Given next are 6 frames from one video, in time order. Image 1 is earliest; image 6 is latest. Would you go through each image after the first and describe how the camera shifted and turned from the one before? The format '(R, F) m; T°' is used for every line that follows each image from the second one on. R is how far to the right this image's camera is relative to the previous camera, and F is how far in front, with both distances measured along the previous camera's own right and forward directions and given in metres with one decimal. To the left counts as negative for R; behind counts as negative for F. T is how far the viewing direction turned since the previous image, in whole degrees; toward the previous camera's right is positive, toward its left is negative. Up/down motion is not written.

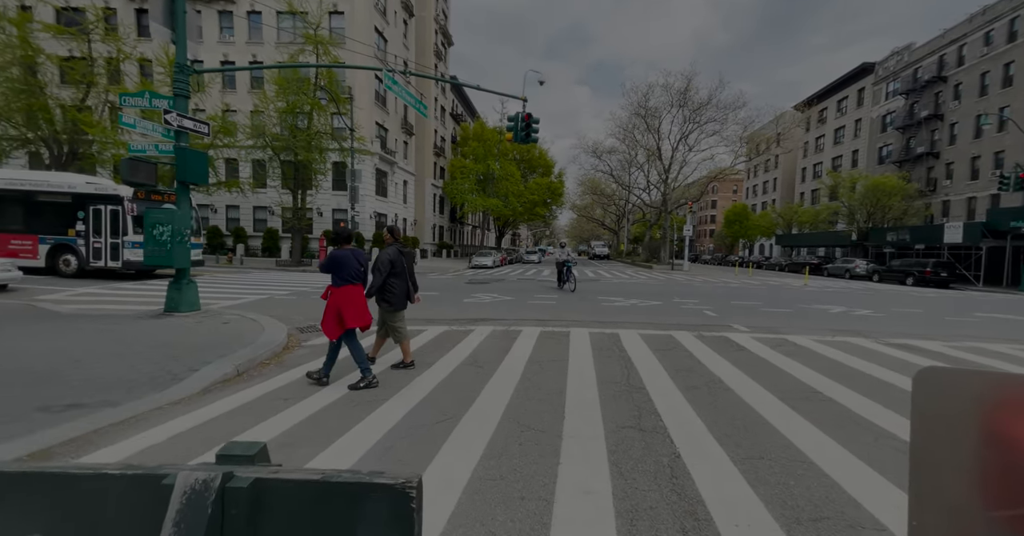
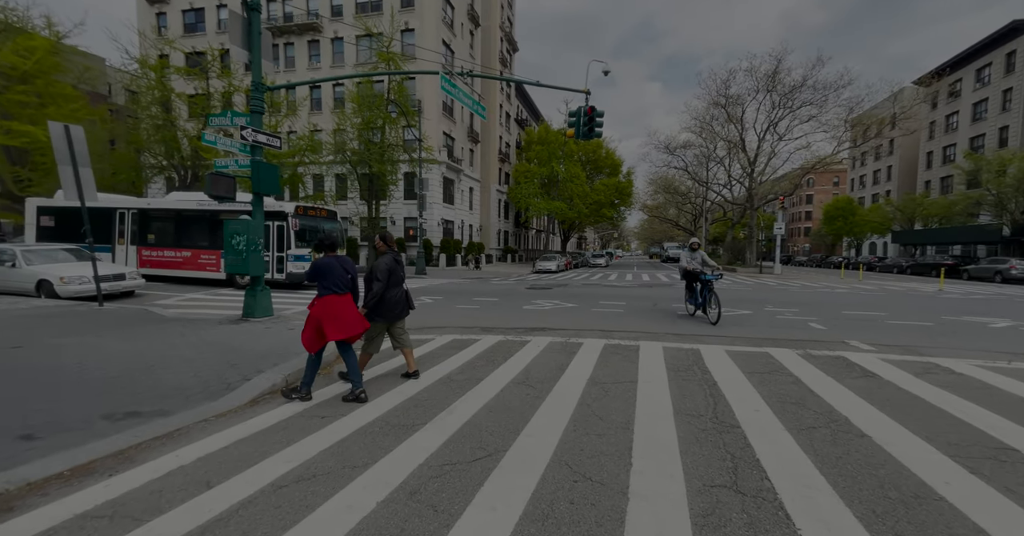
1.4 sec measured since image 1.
(+0.1, +0.7) m; -9°
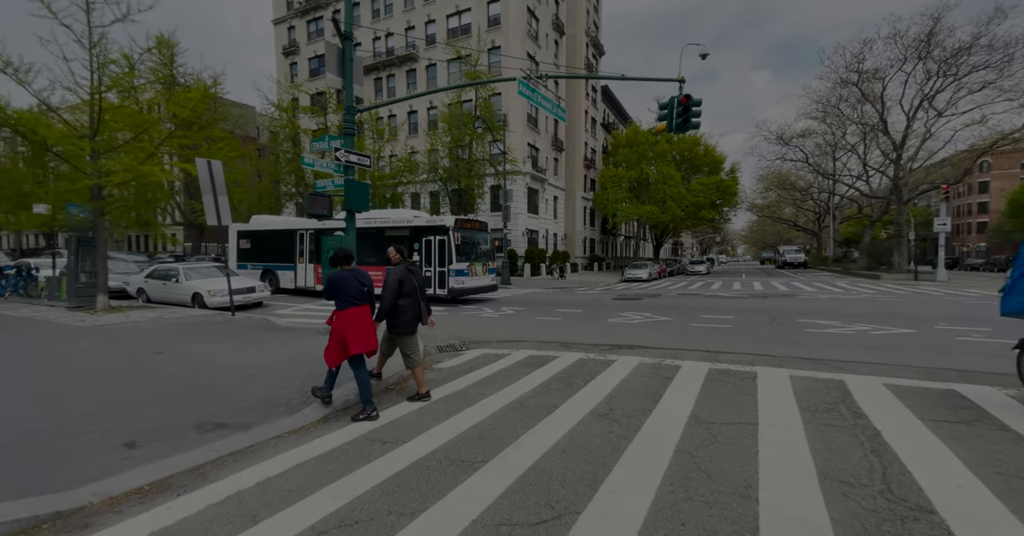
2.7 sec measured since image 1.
(+0.1, +0.6) m; -12°
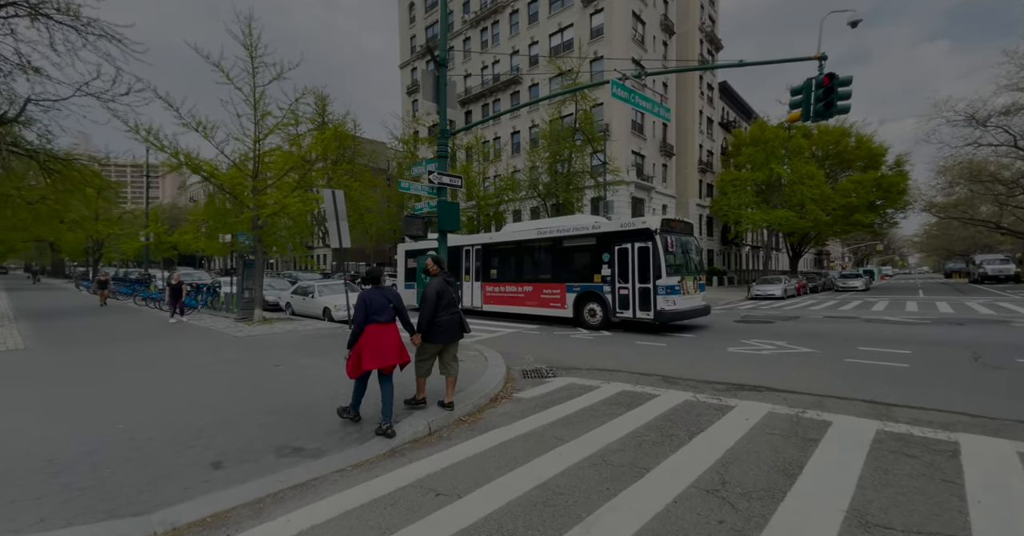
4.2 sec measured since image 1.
(+0.3, +0.7) m; -15°
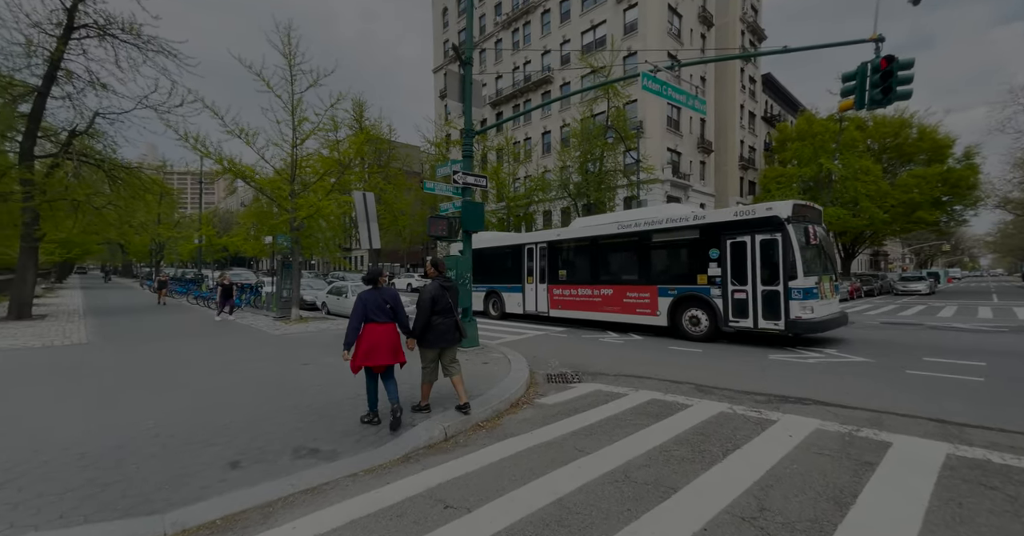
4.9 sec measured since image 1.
(+0.2, +0.2) m; -5°
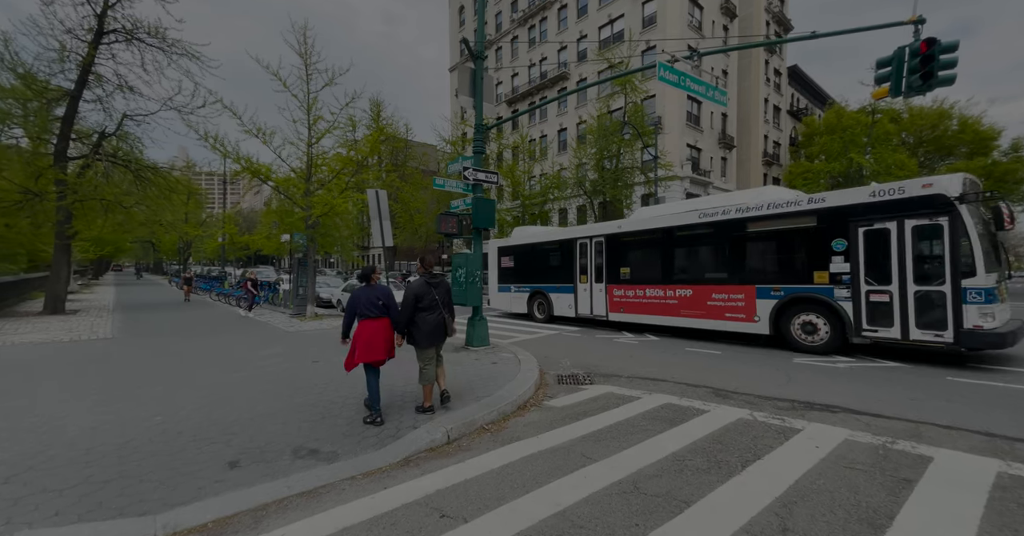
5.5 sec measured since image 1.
(+0.1, +0.2) m; -2°
